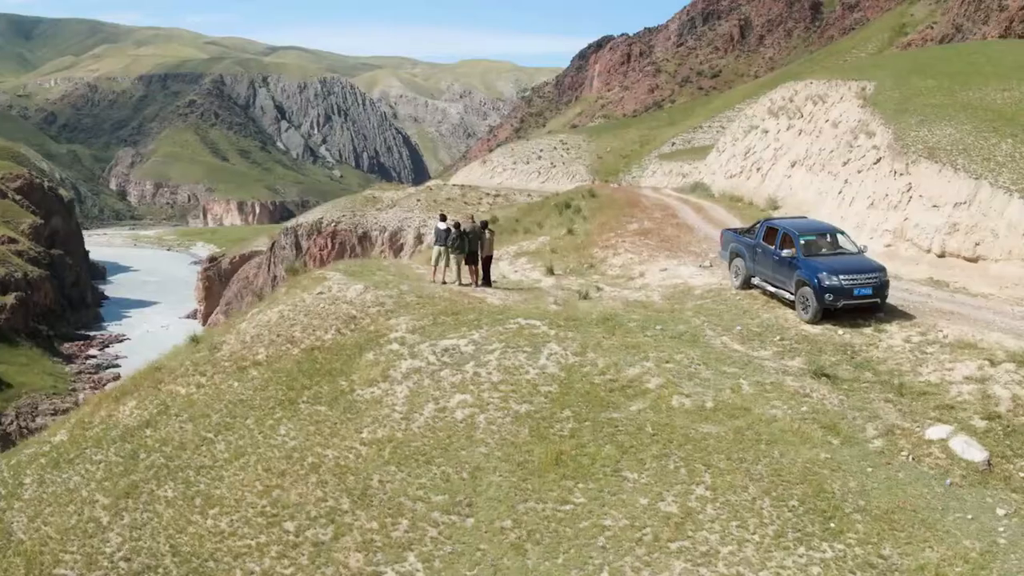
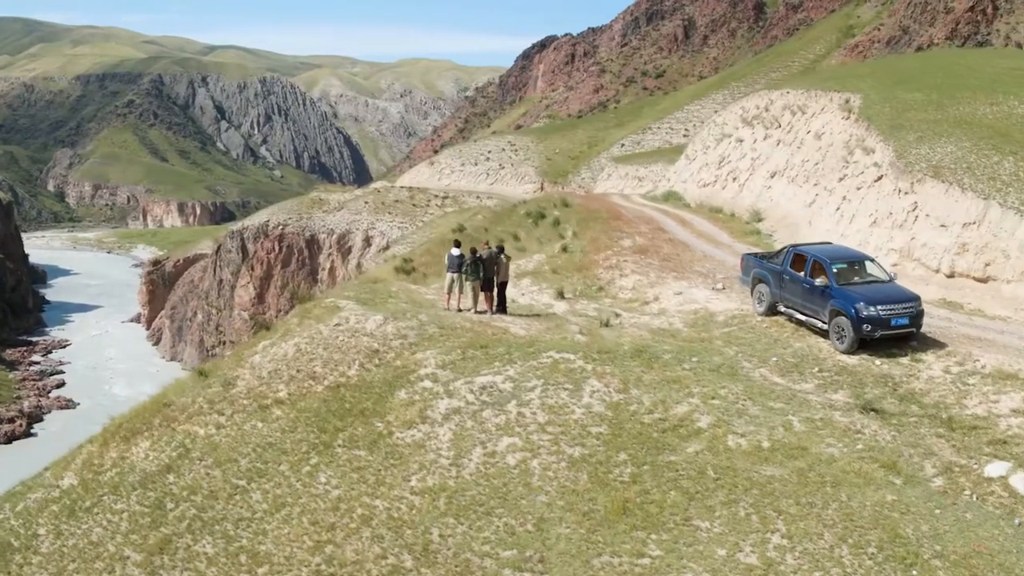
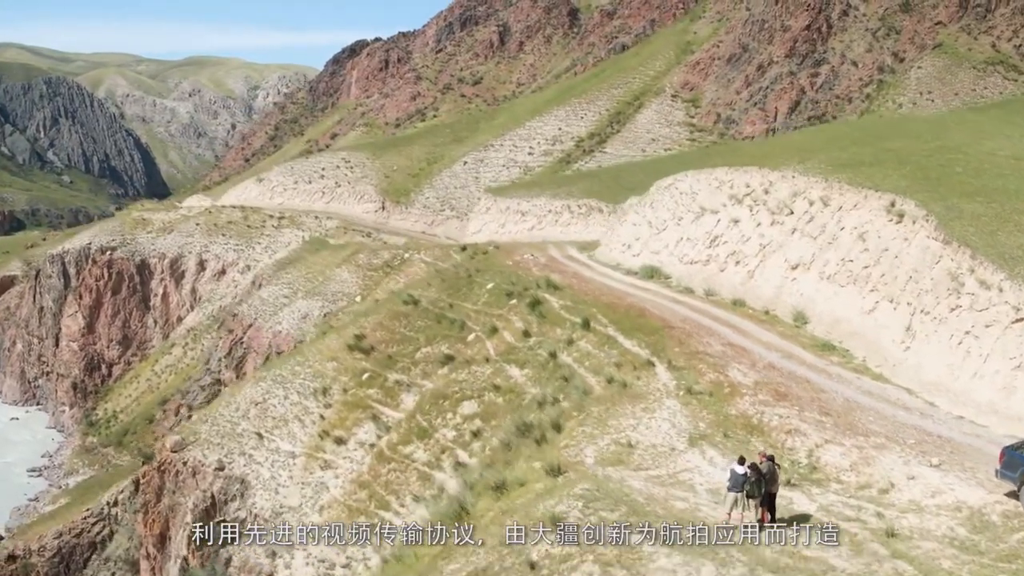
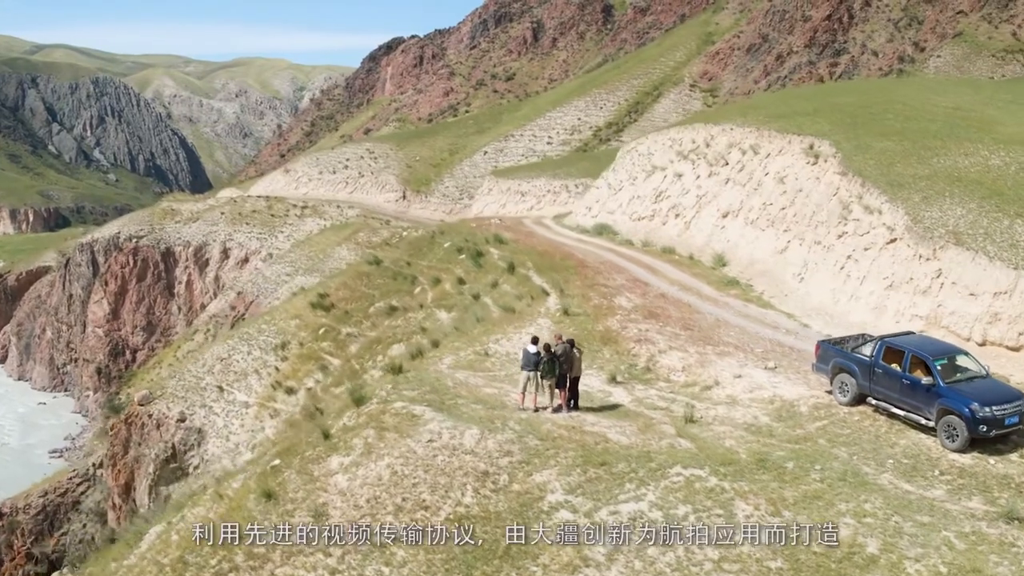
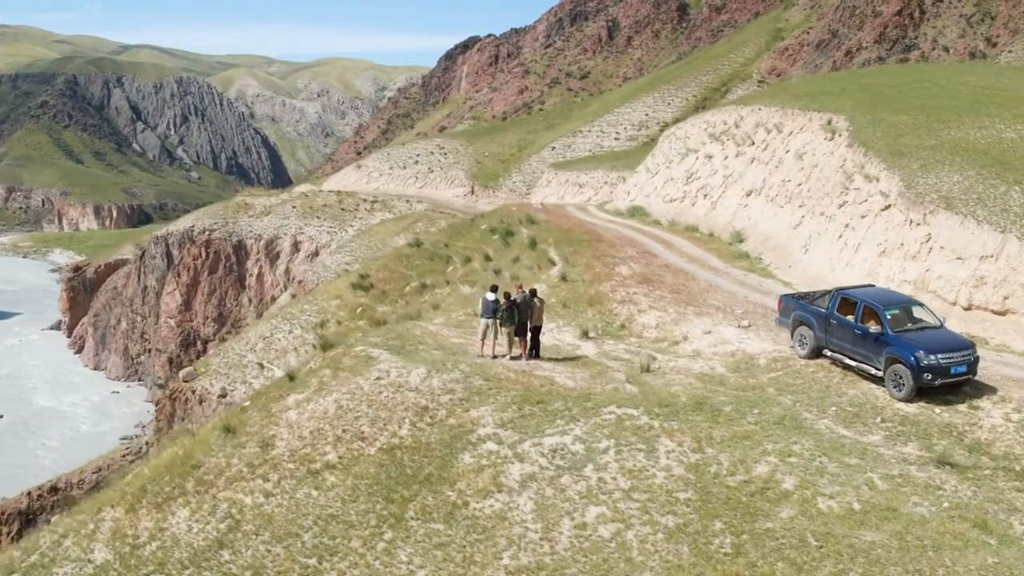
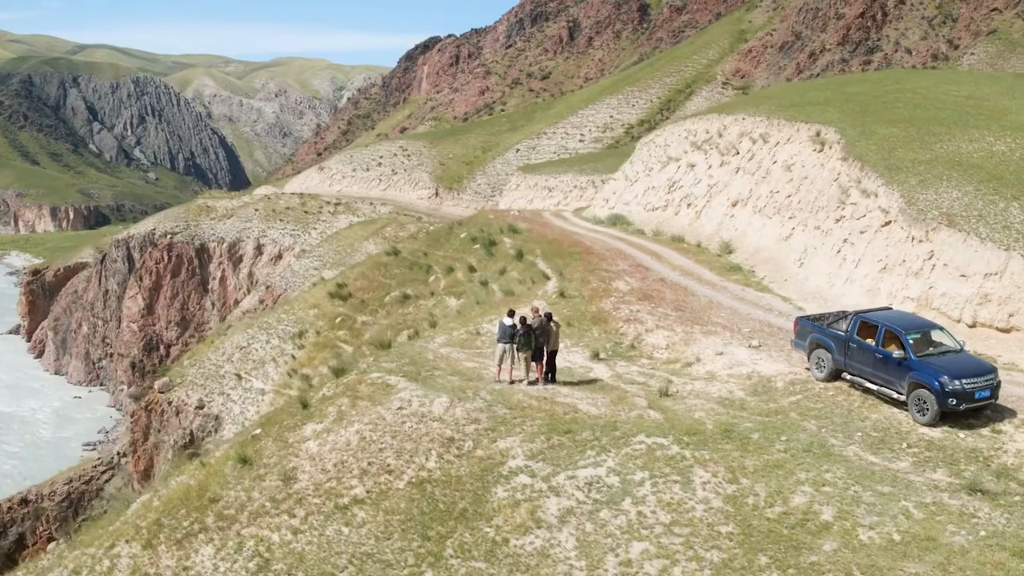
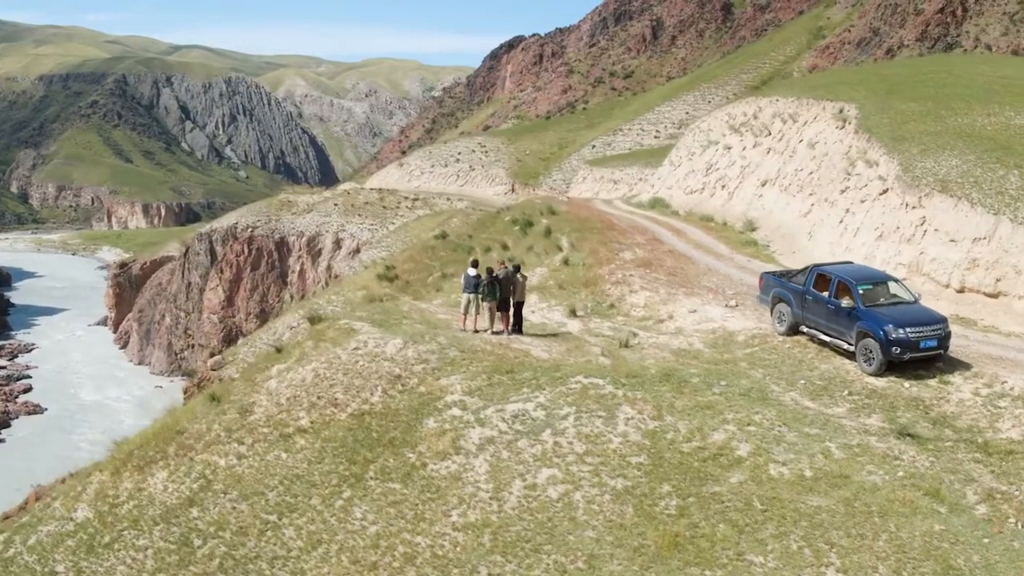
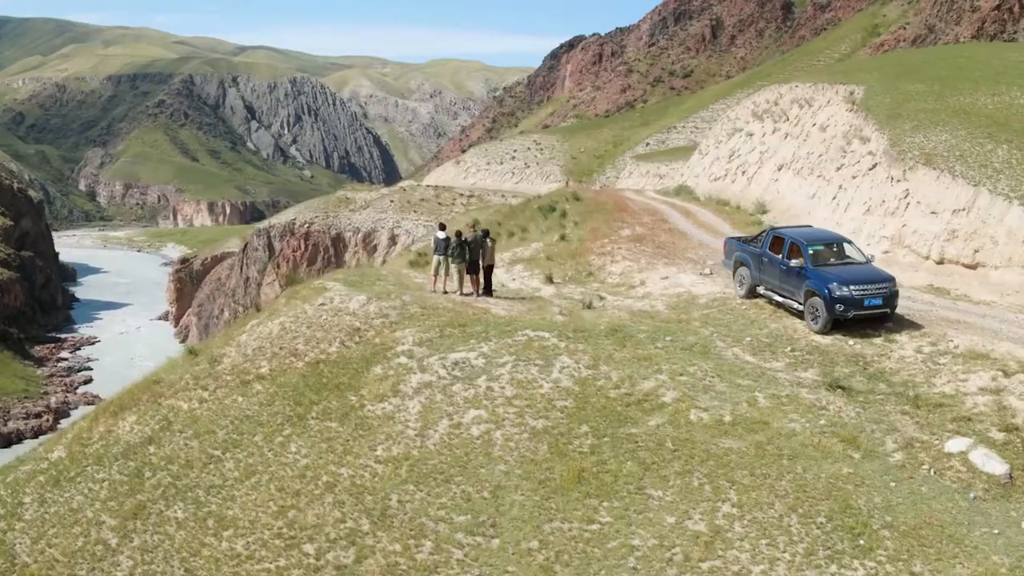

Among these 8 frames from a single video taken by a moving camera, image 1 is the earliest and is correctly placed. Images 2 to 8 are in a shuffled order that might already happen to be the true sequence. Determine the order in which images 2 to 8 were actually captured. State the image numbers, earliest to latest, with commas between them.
8, 2, 7, 5, 6, 4, 3
